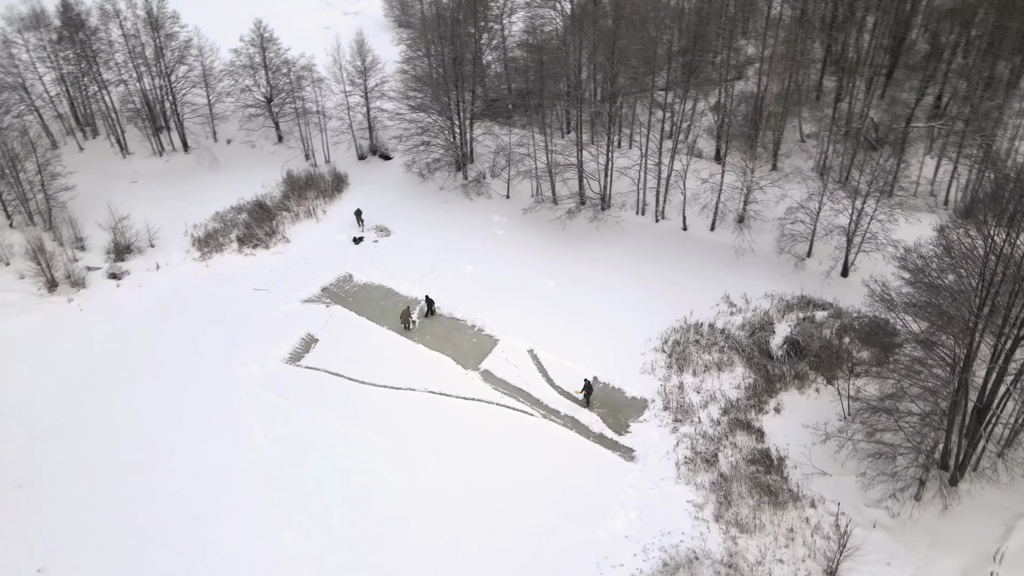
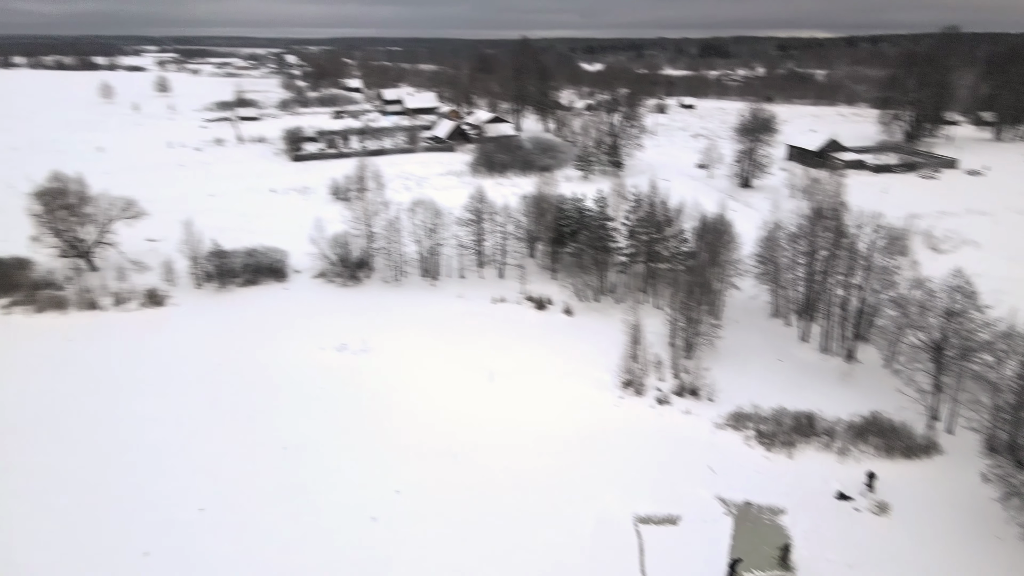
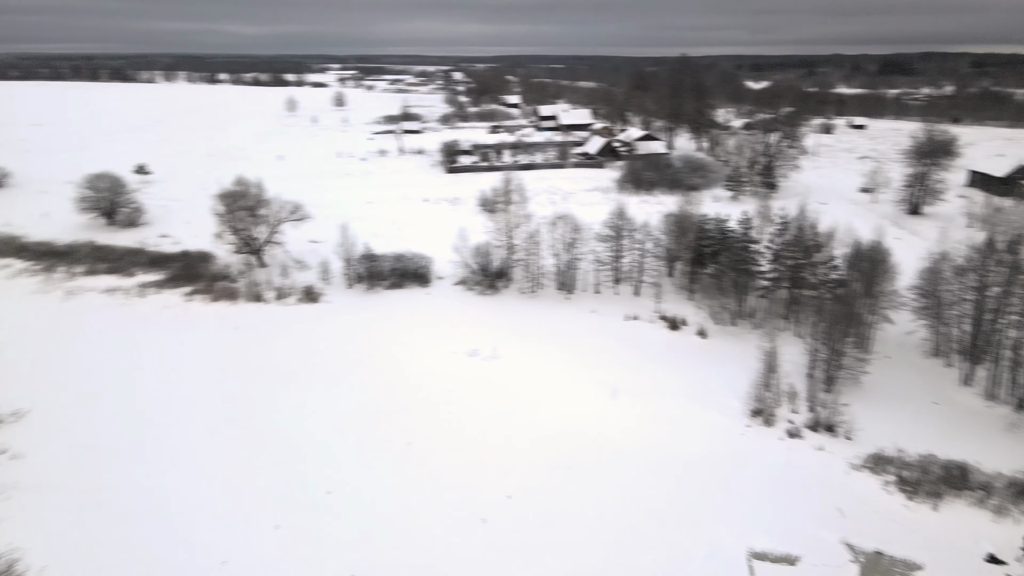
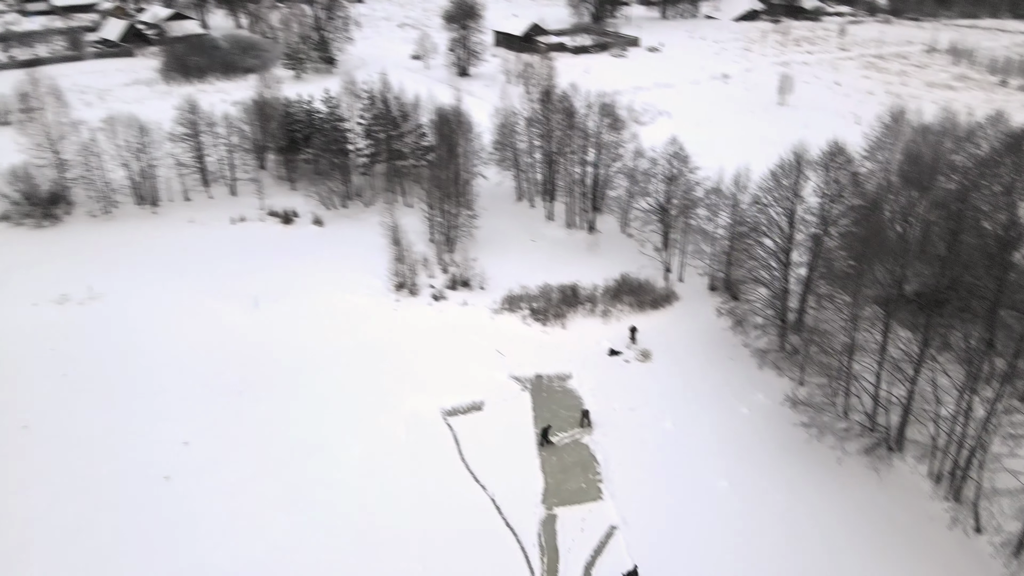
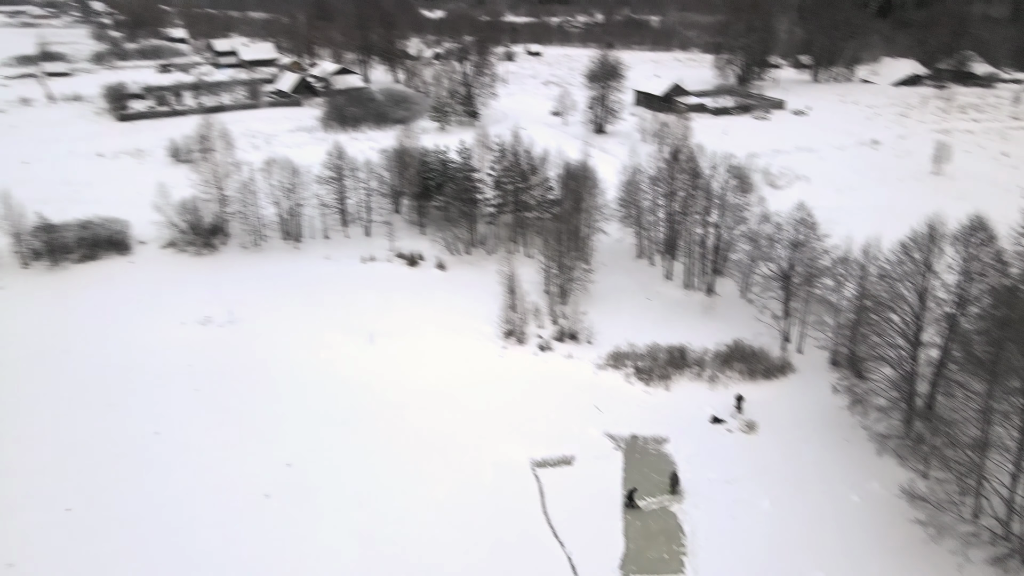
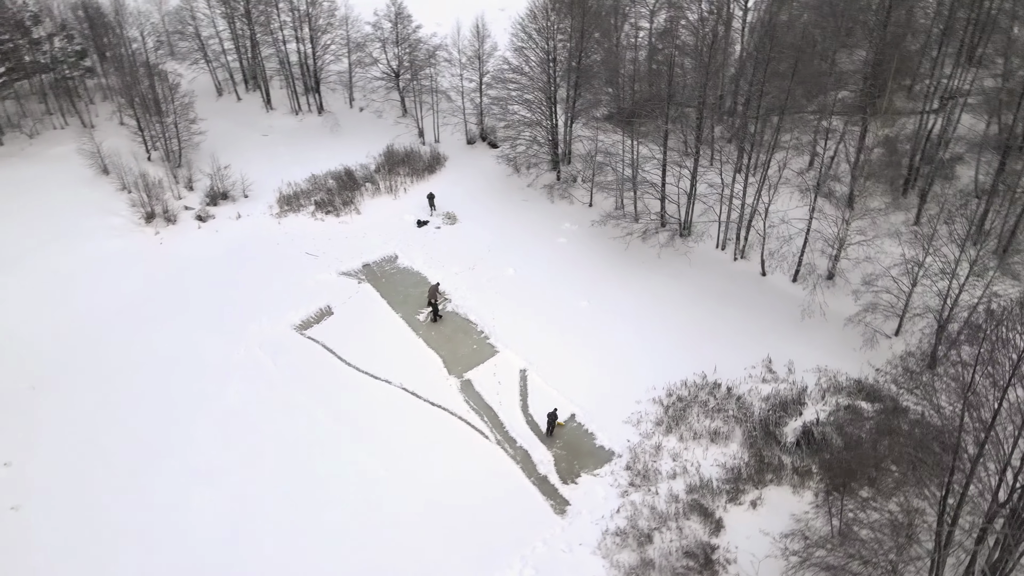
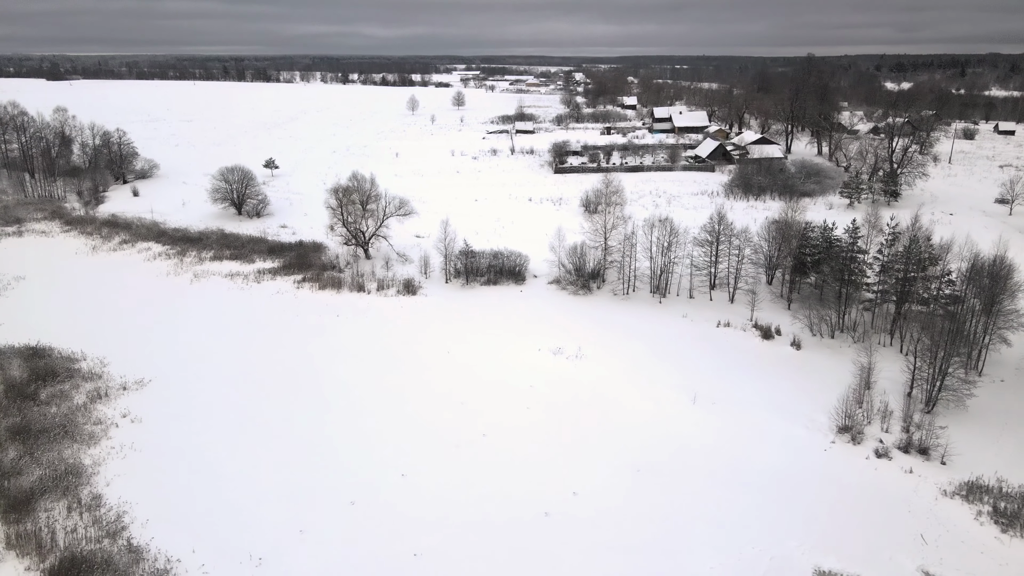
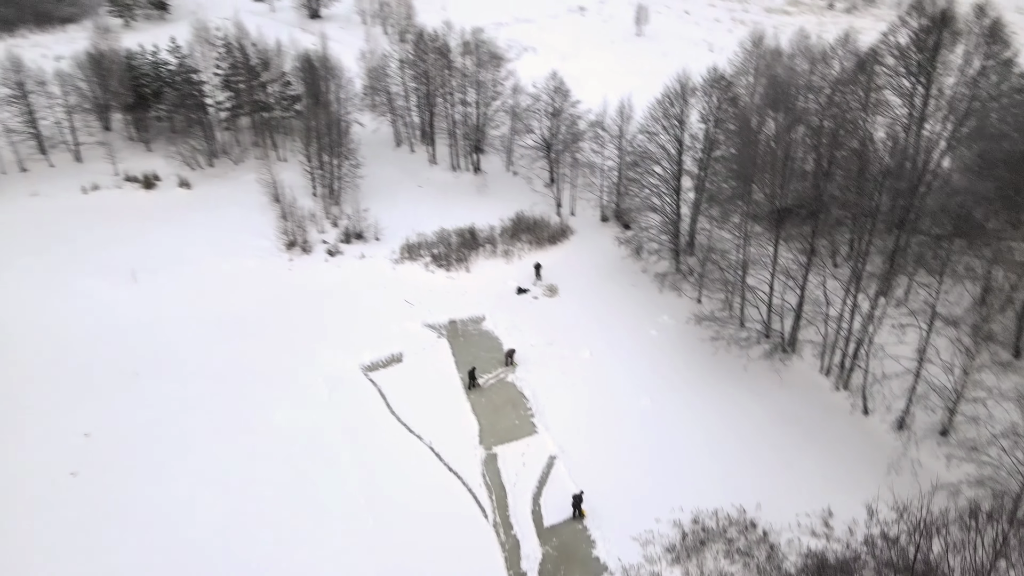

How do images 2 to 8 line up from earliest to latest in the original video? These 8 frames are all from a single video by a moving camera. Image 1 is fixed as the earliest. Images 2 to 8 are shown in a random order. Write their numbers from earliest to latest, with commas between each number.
6, 8, 4, 5, 2, 3, 7
